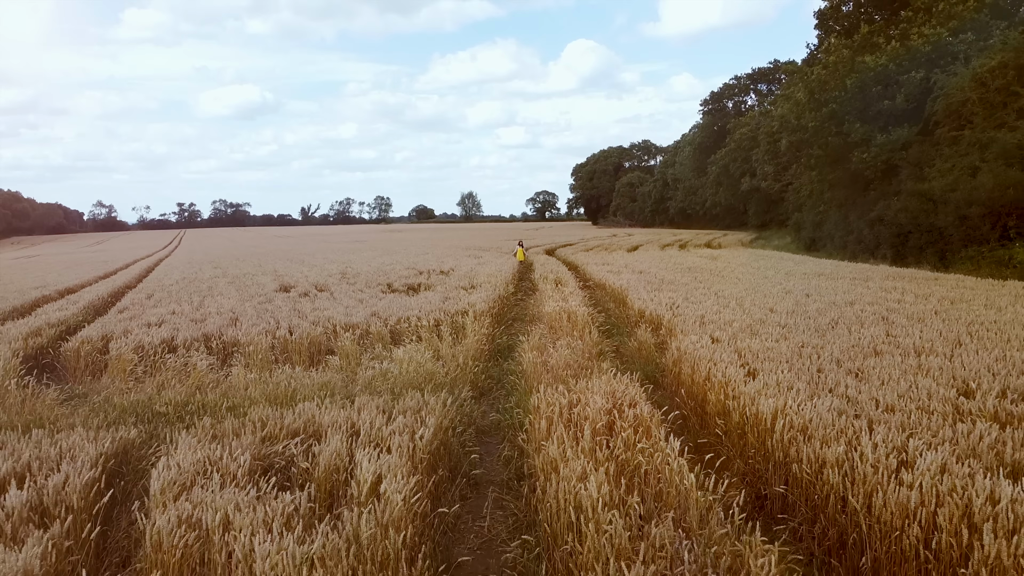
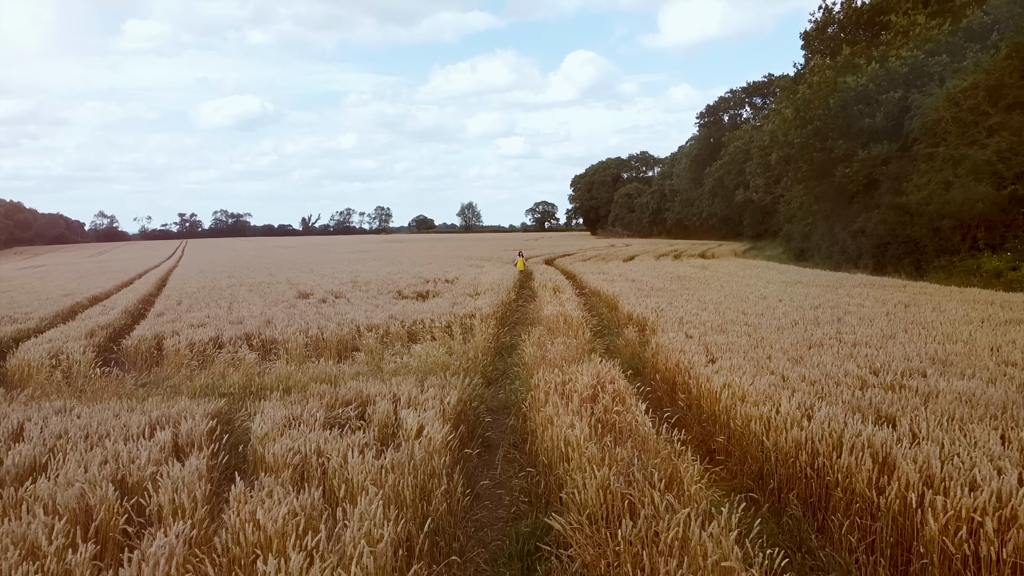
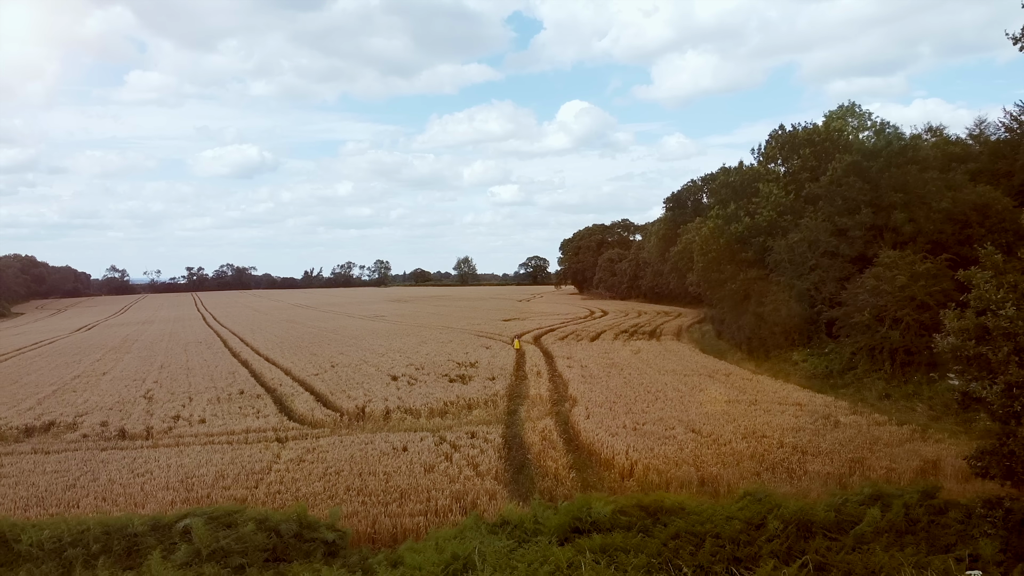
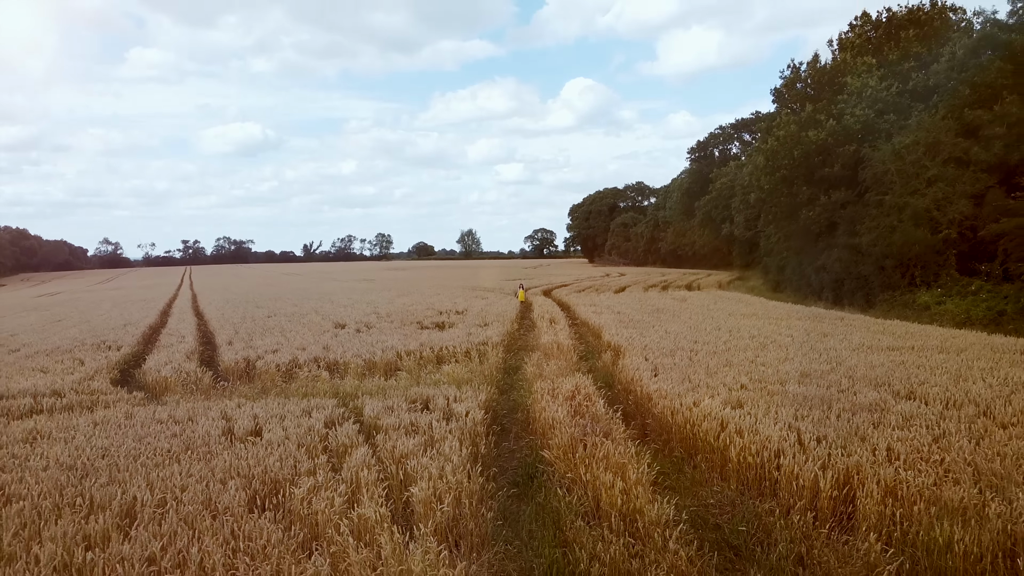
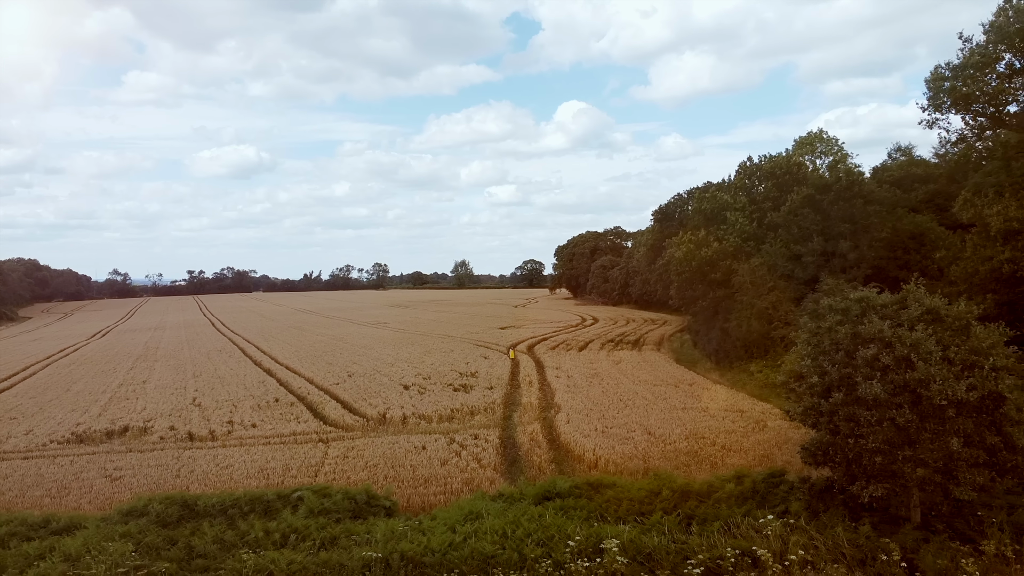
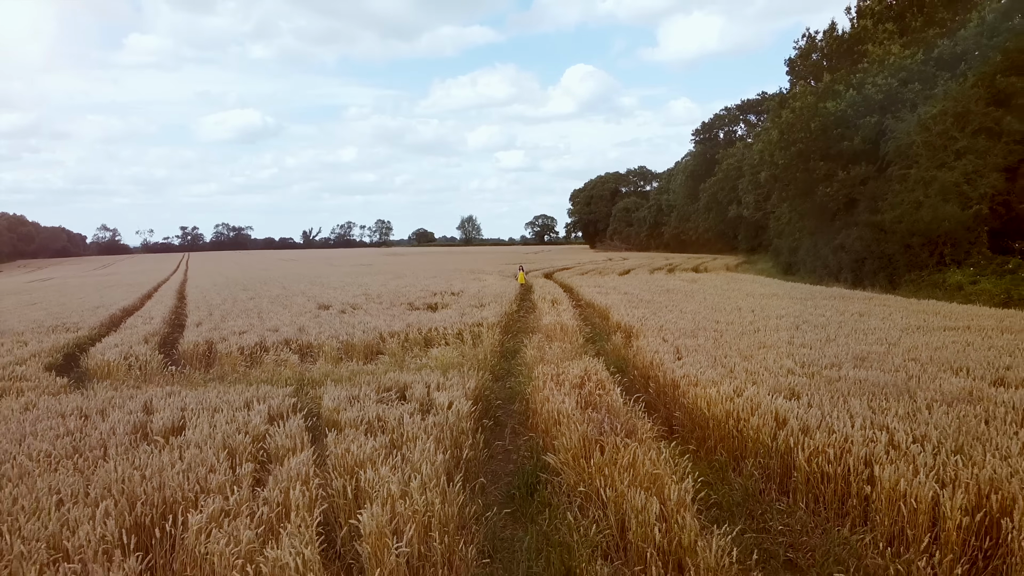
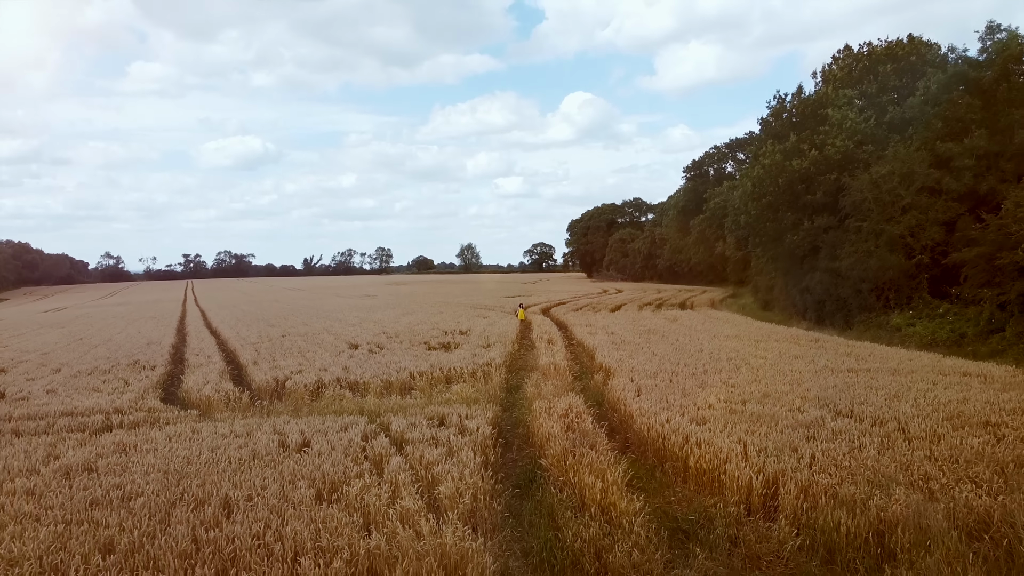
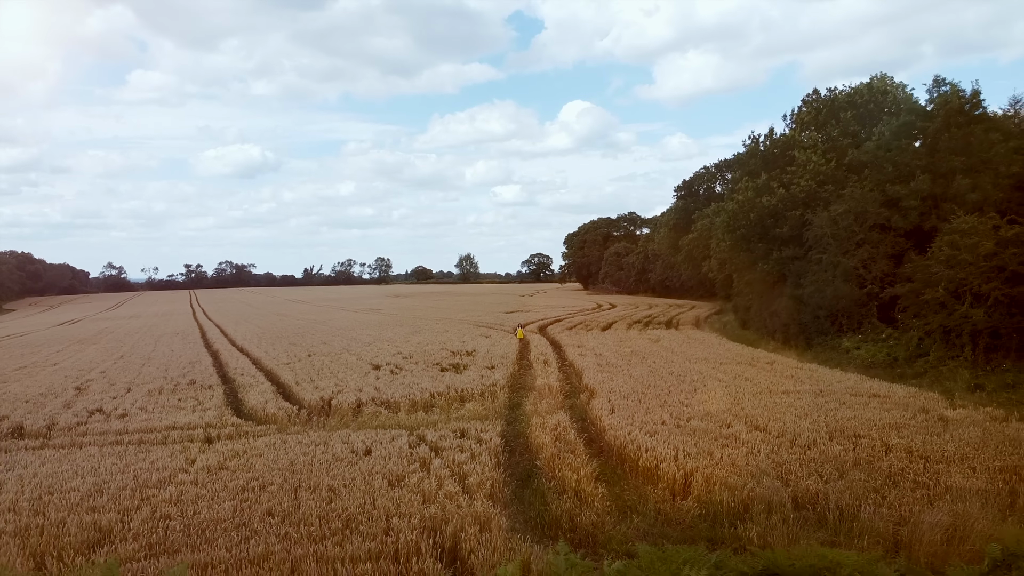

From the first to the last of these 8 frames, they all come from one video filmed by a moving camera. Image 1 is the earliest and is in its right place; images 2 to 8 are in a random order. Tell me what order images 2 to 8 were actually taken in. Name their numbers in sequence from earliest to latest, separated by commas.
2, 6, 4, 7, 8, 3, 5
